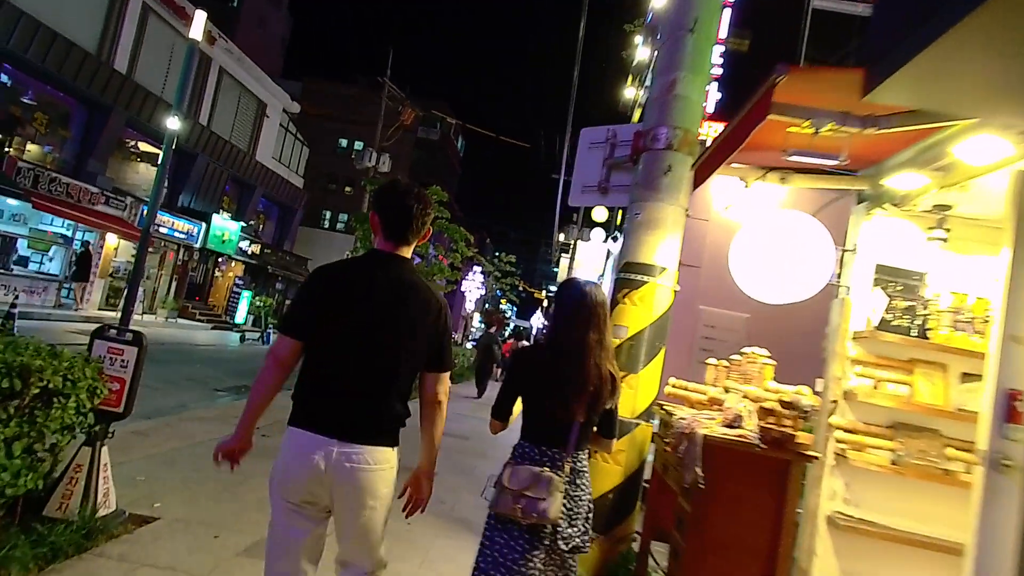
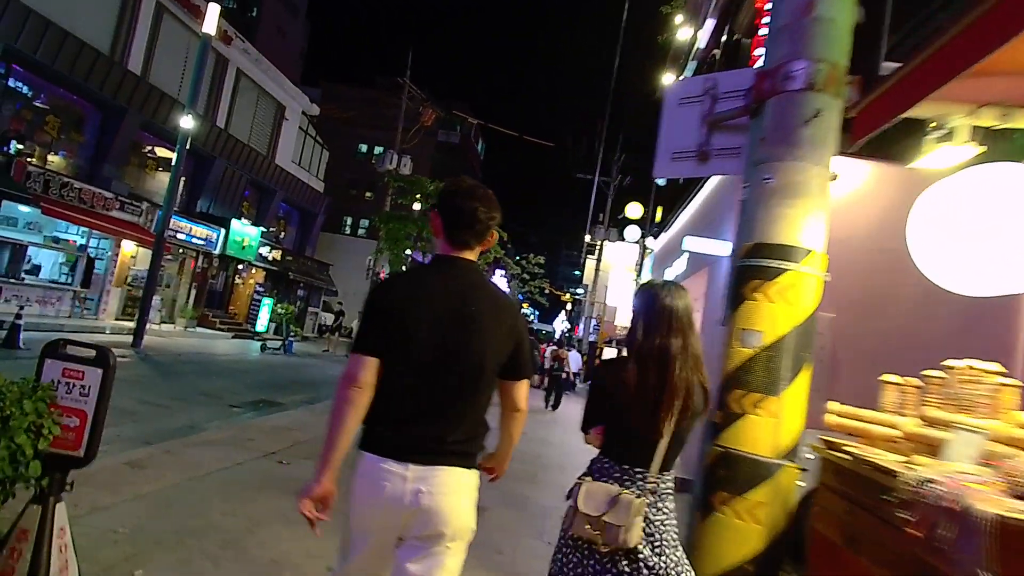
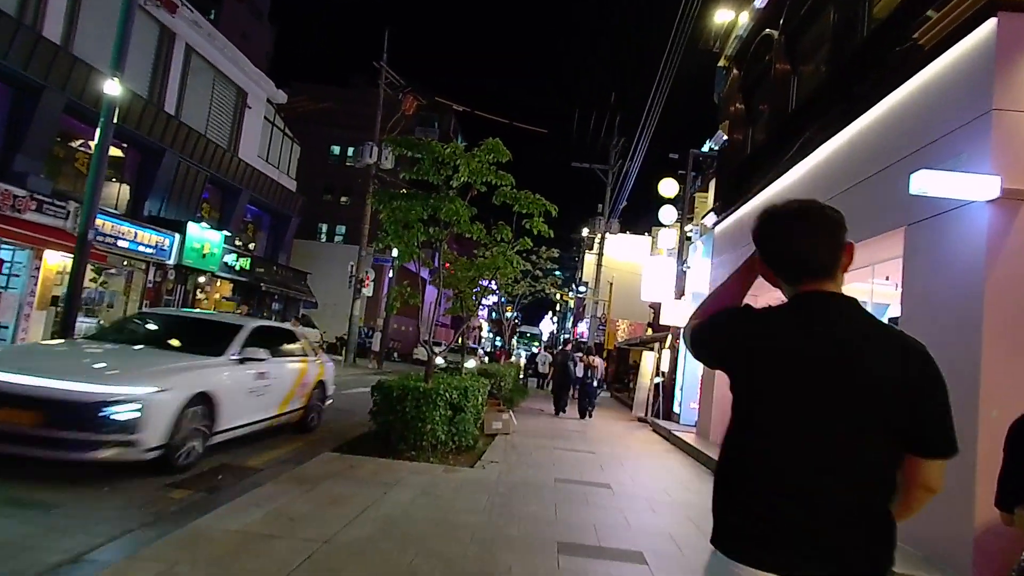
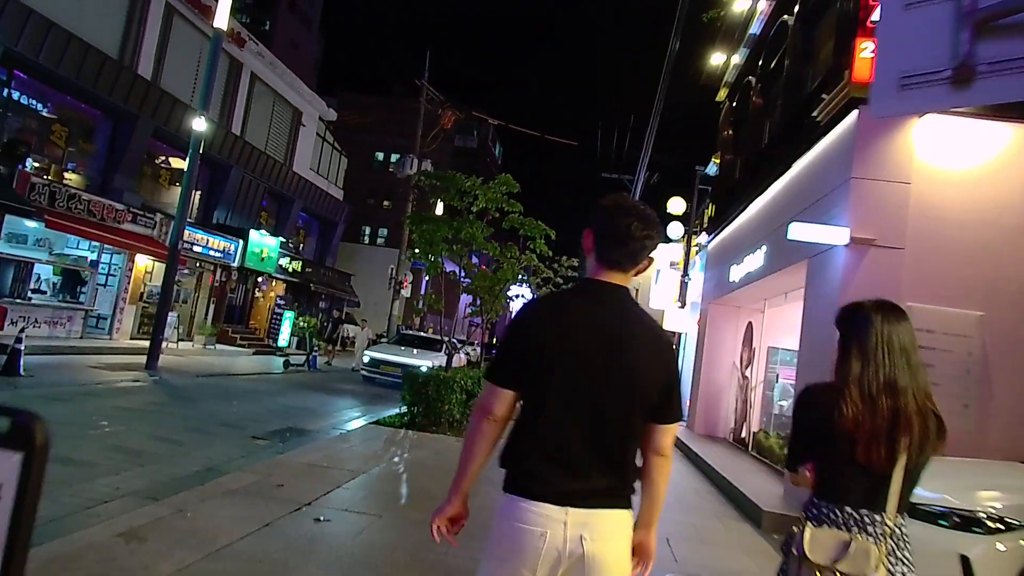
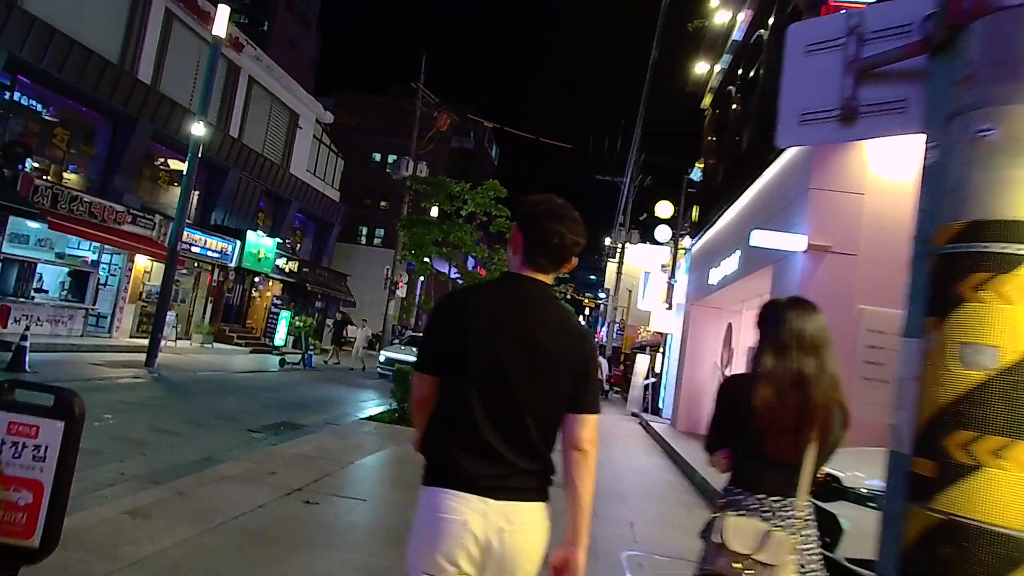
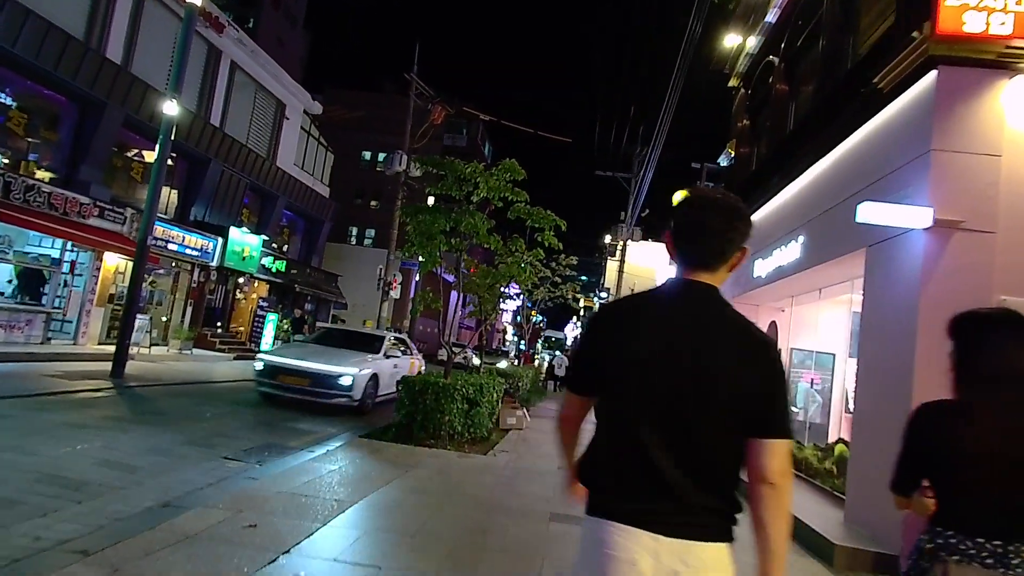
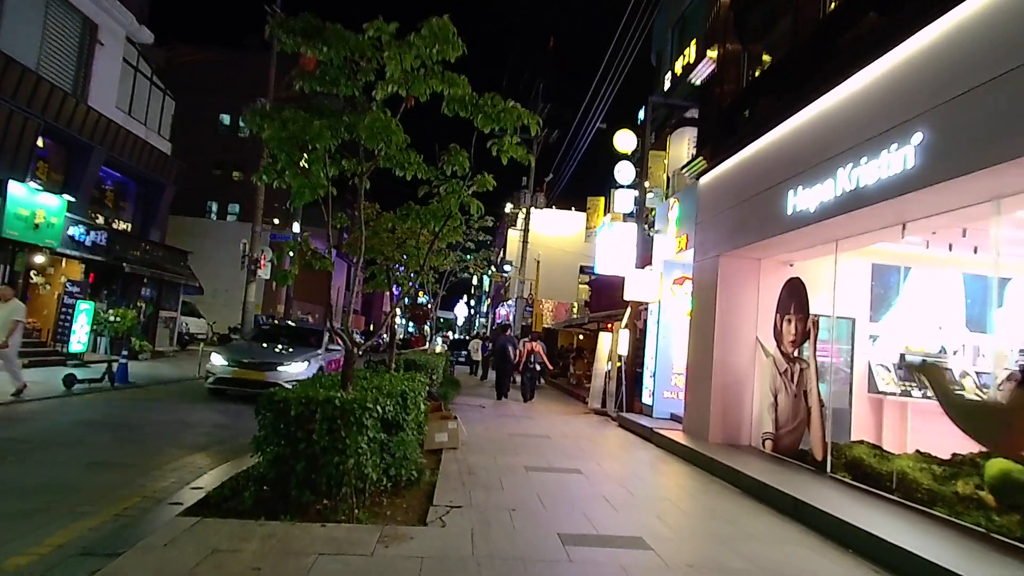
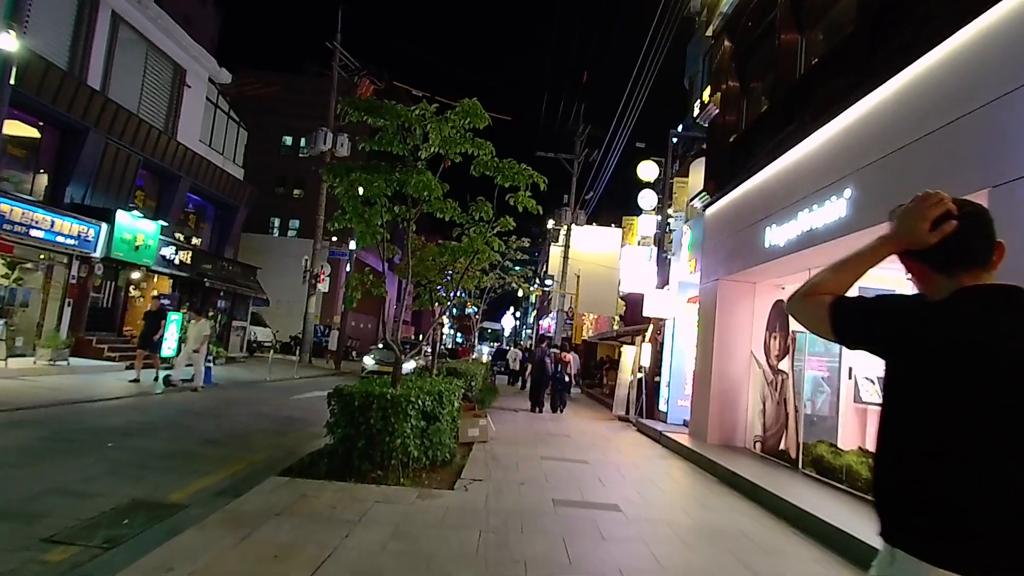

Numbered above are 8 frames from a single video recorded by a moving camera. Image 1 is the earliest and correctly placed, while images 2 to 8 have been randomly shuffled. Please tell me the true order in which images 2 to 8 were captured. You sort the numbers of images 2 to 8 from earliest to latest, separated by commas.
2, 5, 4, 6, 3, 8, 7
